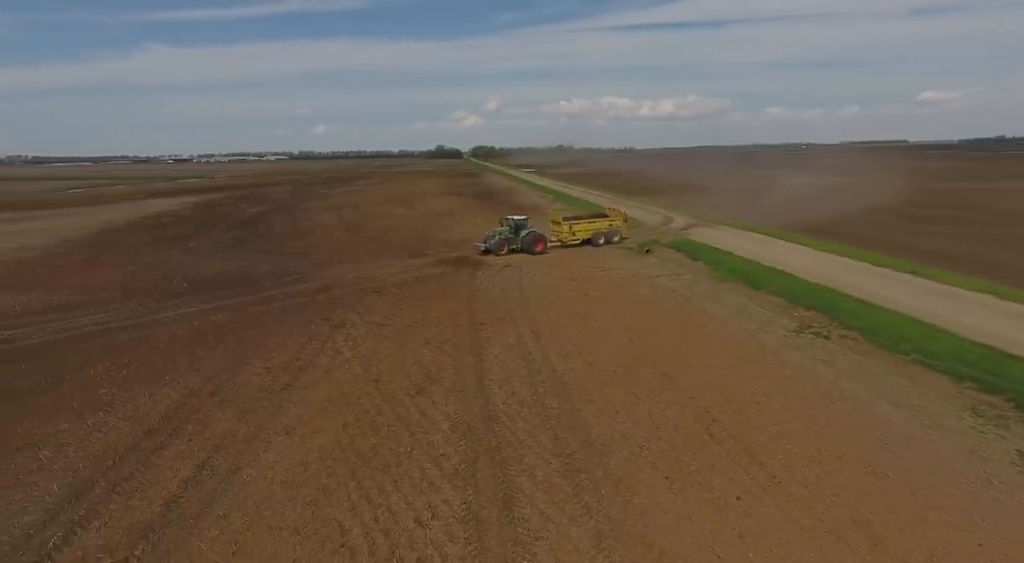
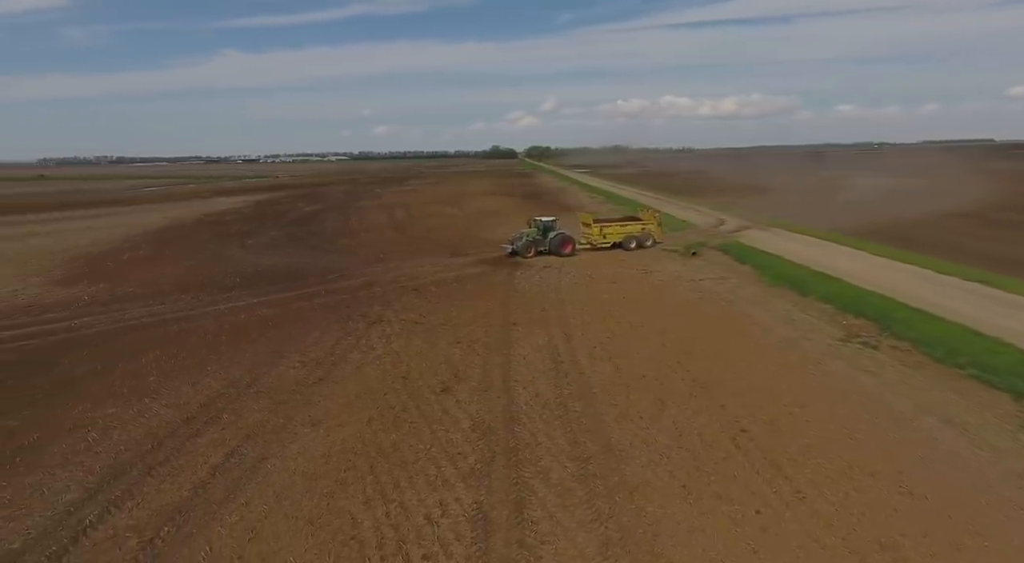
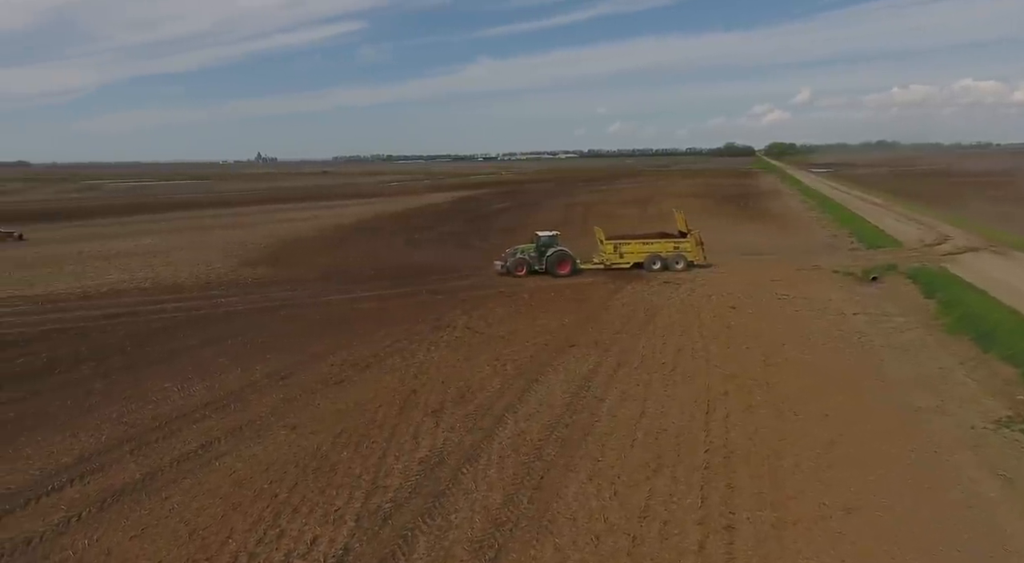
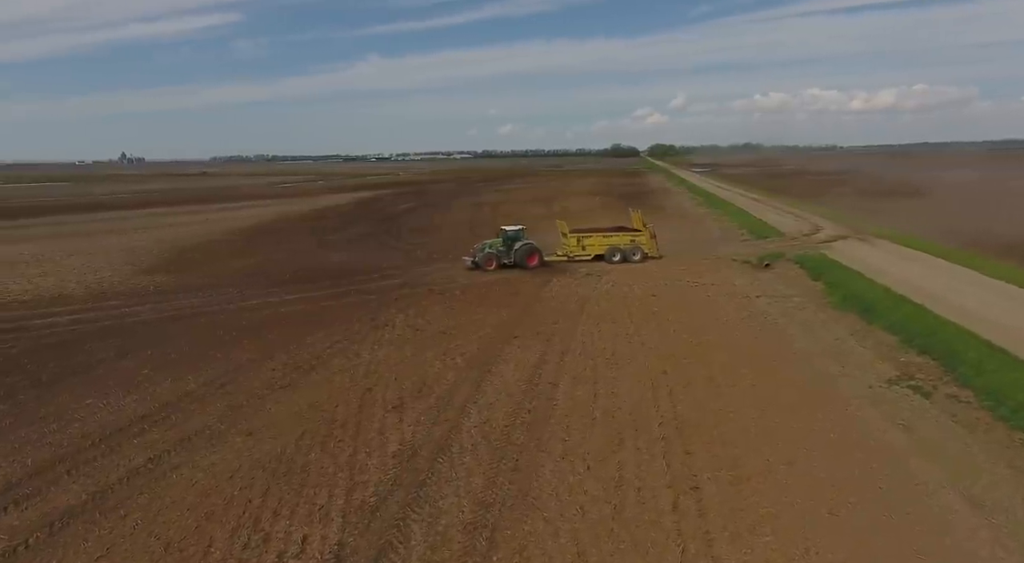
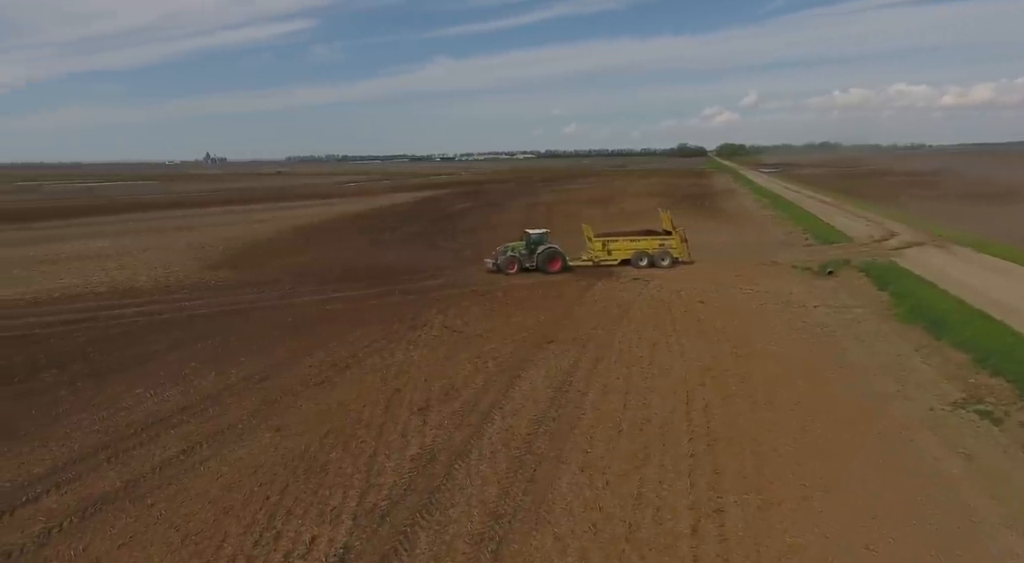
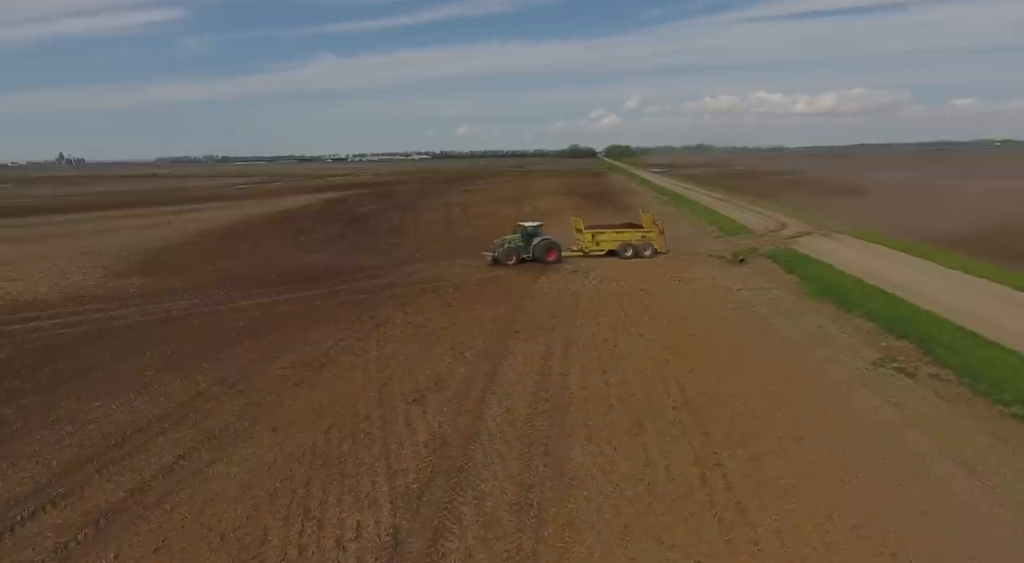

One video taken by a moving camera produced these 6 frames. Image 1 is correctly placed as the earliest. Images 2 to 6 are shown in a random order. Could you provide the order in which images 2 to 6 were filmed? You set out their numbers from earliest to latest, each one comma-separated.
2, 6, 4, 5, 3
